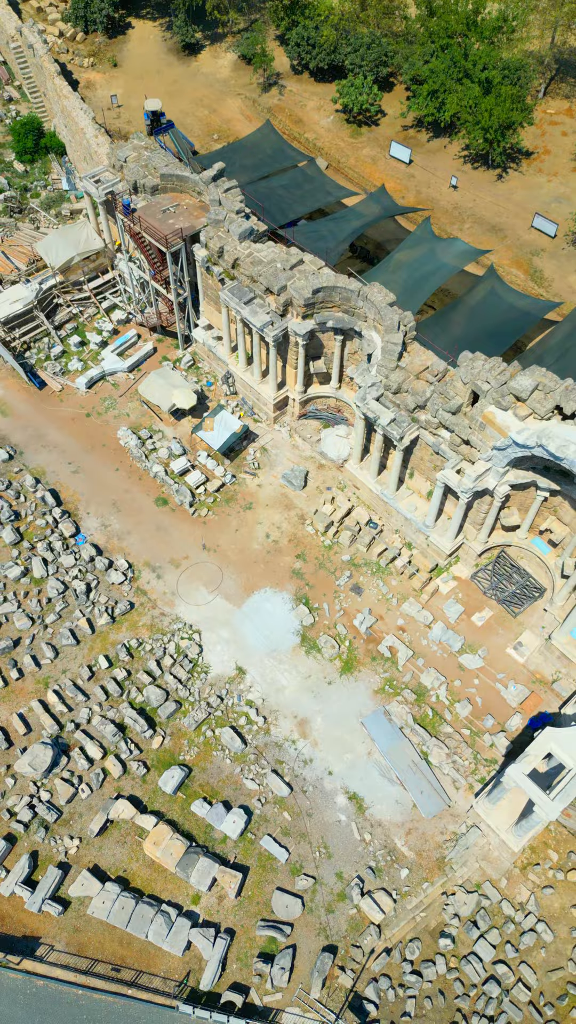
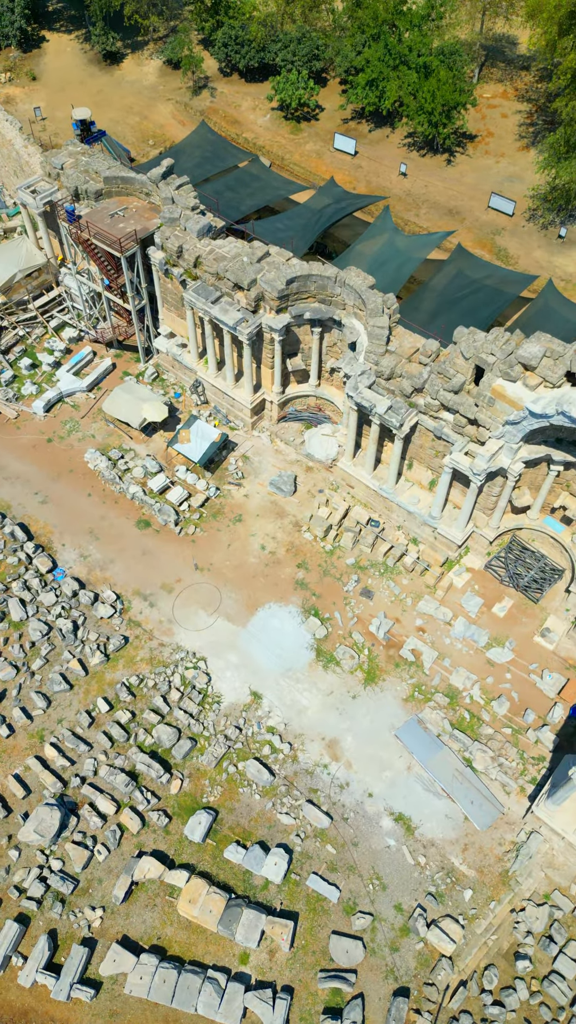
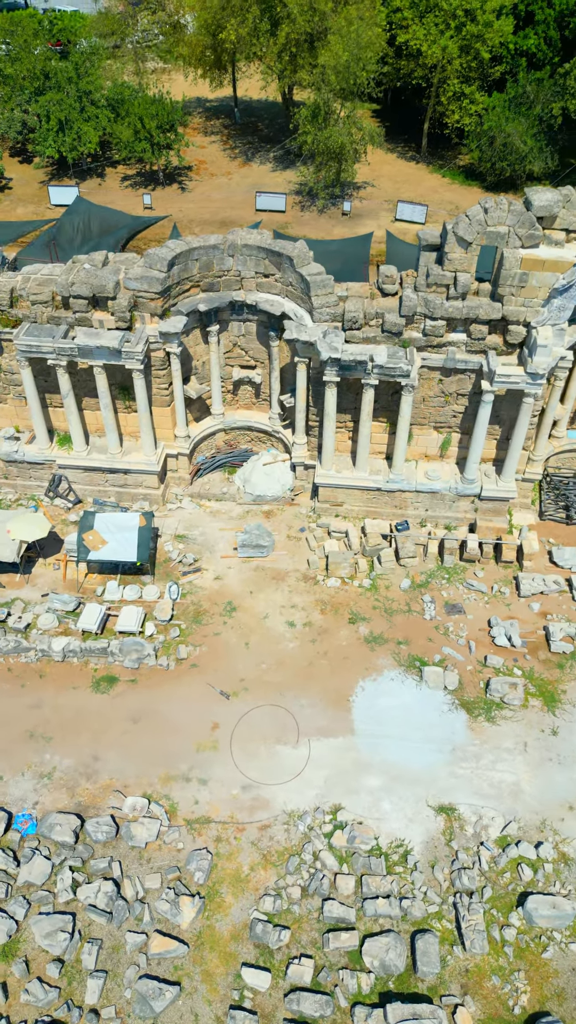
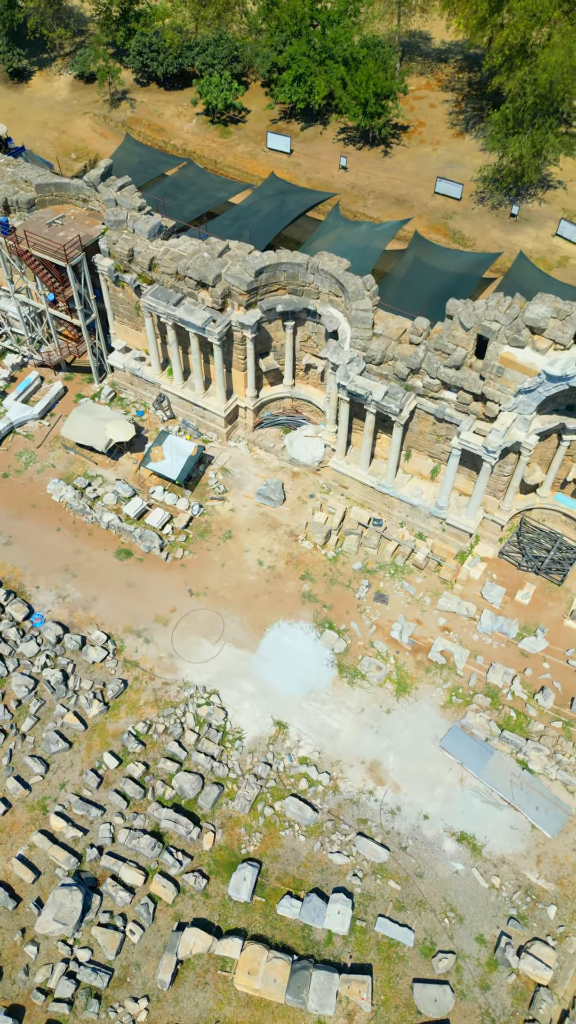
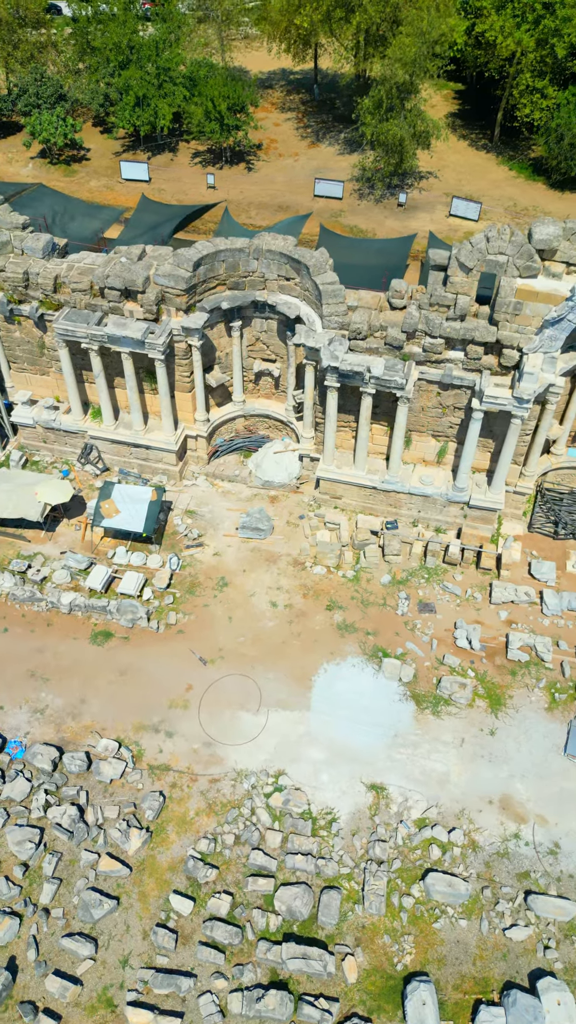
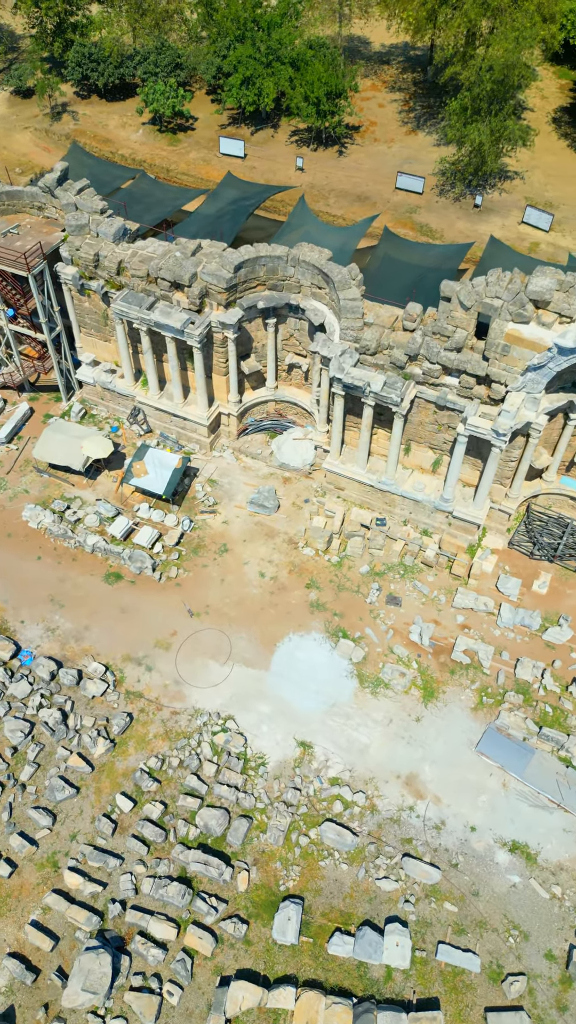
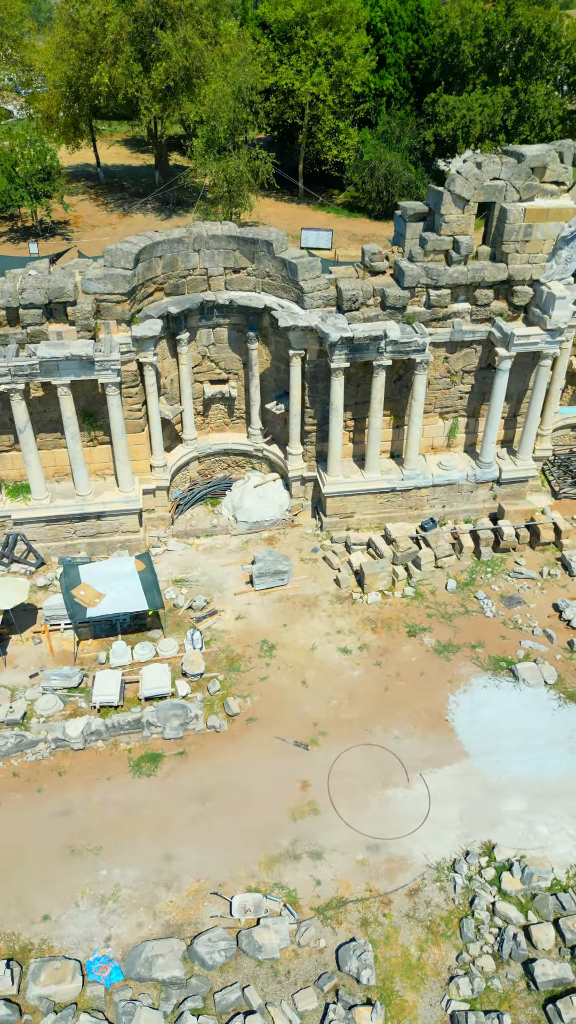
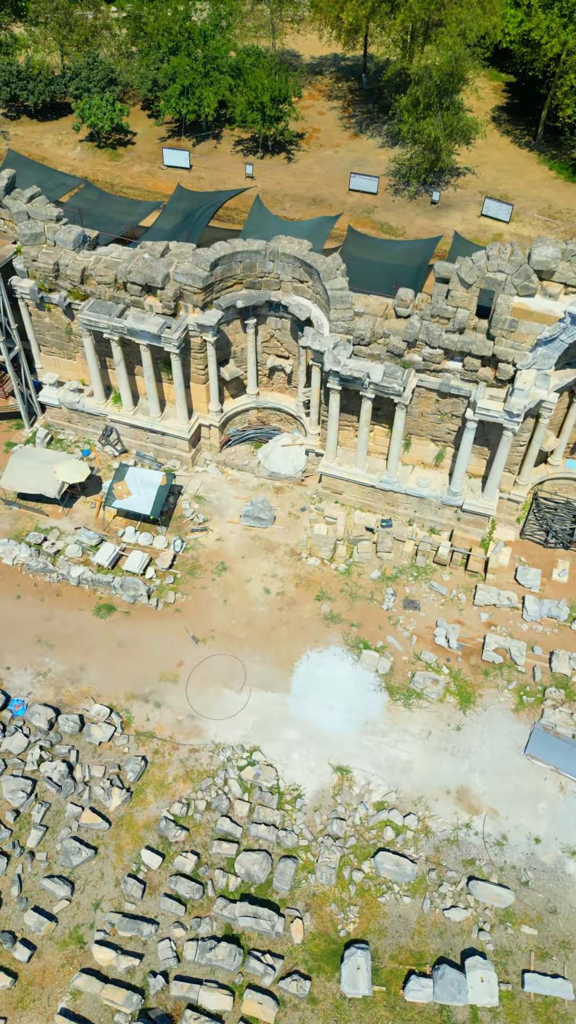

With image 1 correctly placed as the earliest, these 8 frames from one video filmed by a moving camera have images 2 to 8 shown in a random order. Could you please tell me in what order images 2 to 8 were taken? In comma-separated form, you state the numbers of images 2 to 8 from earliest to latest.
2, 4, 6, 8, 5, 3, 7
